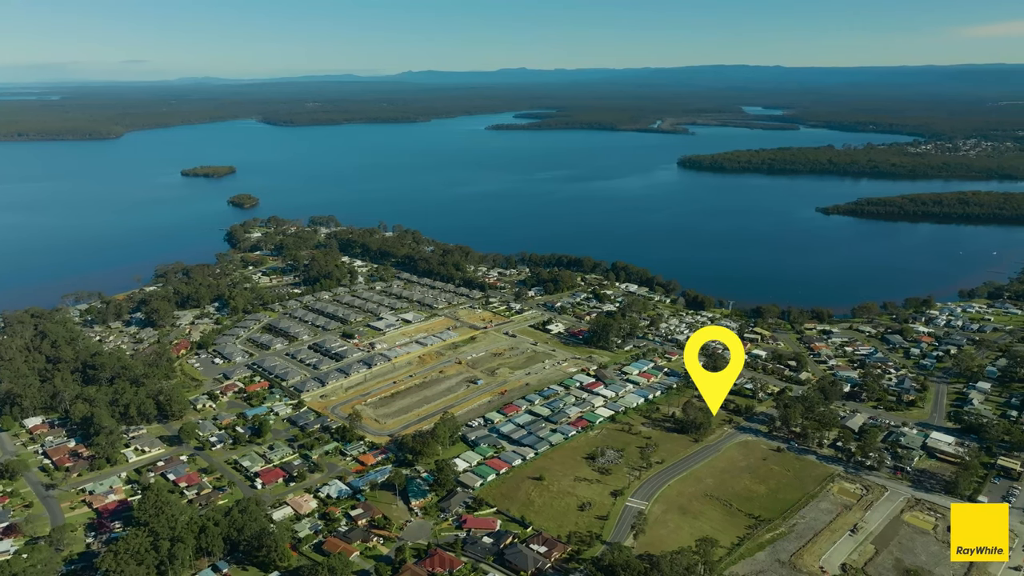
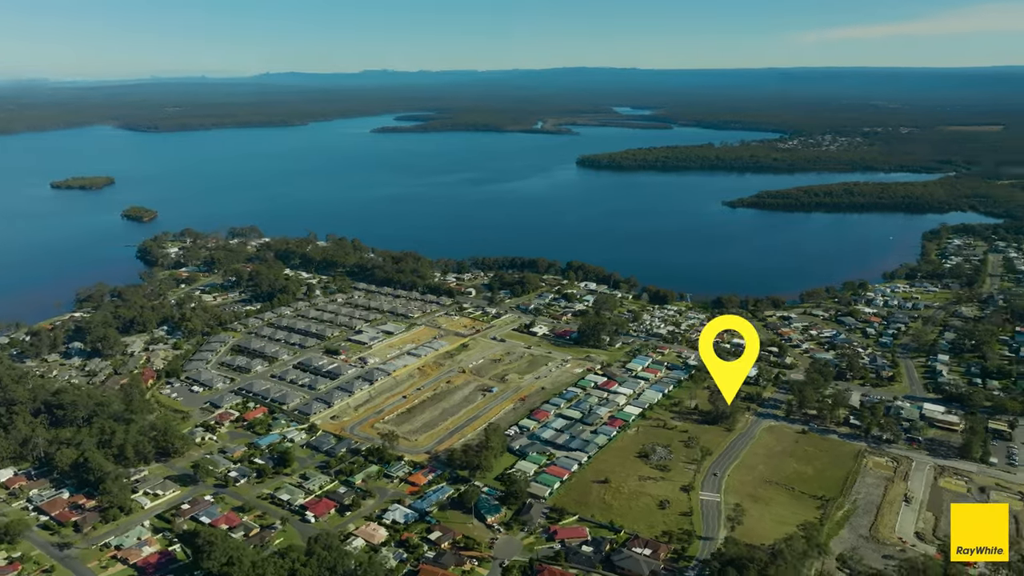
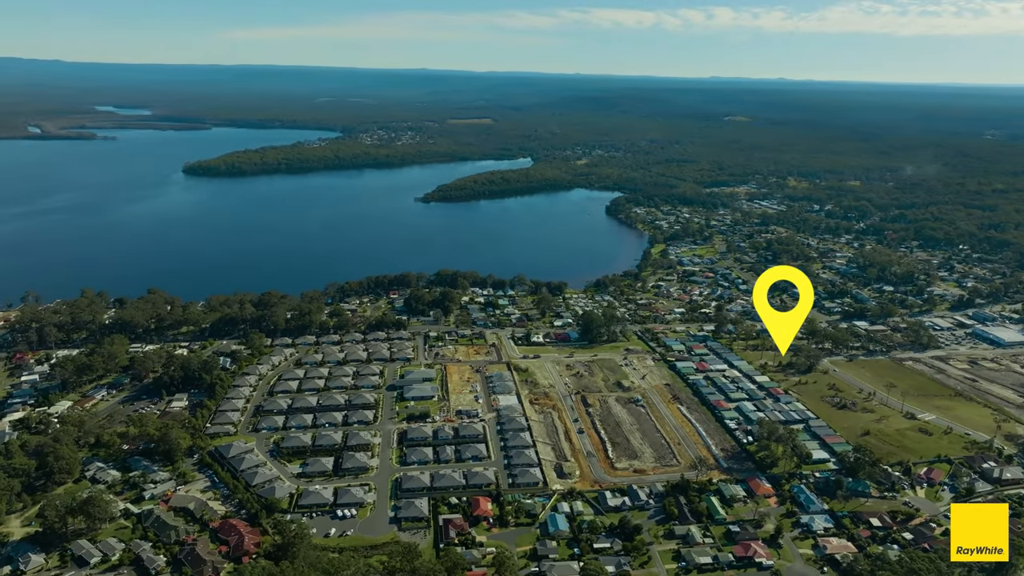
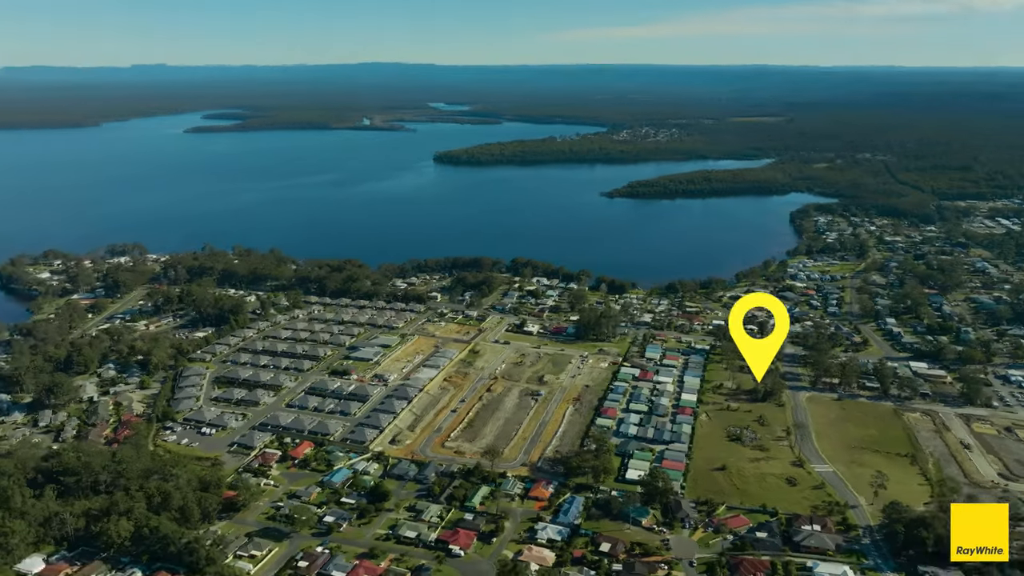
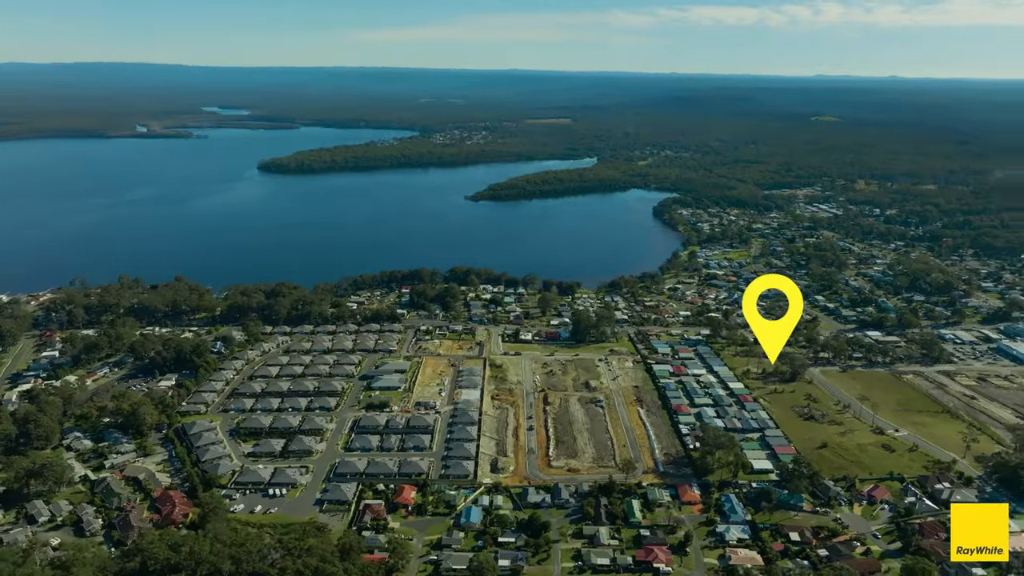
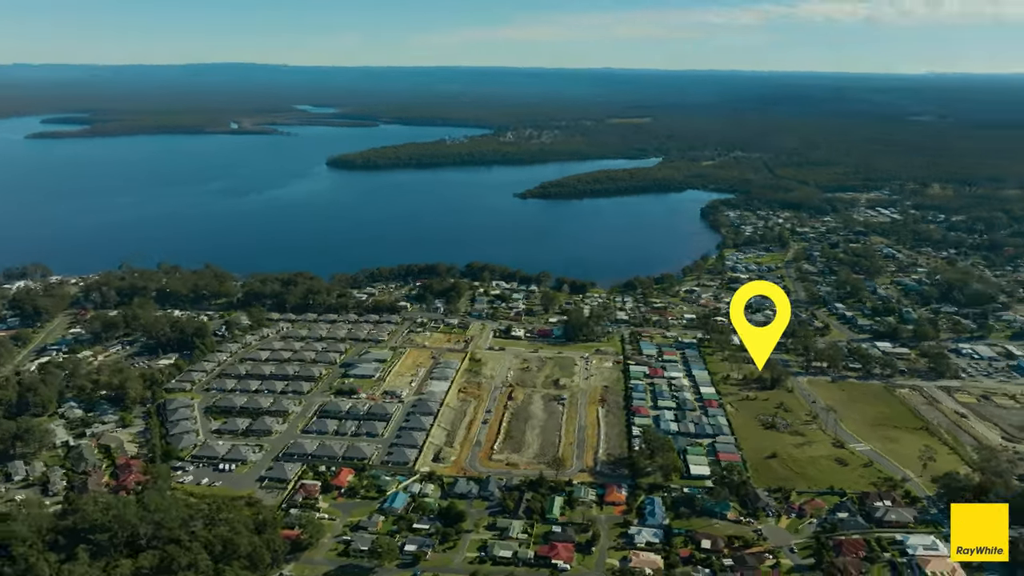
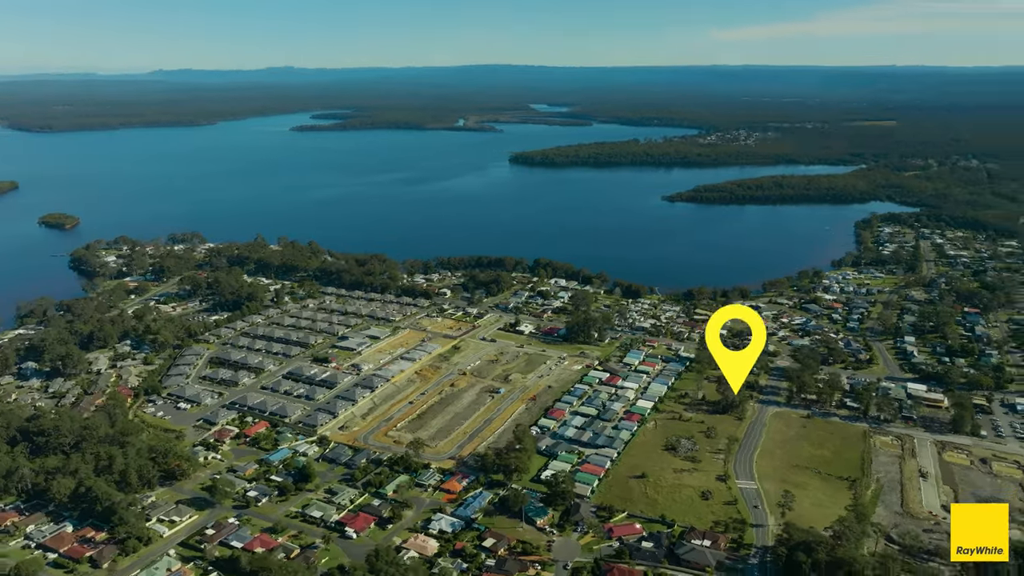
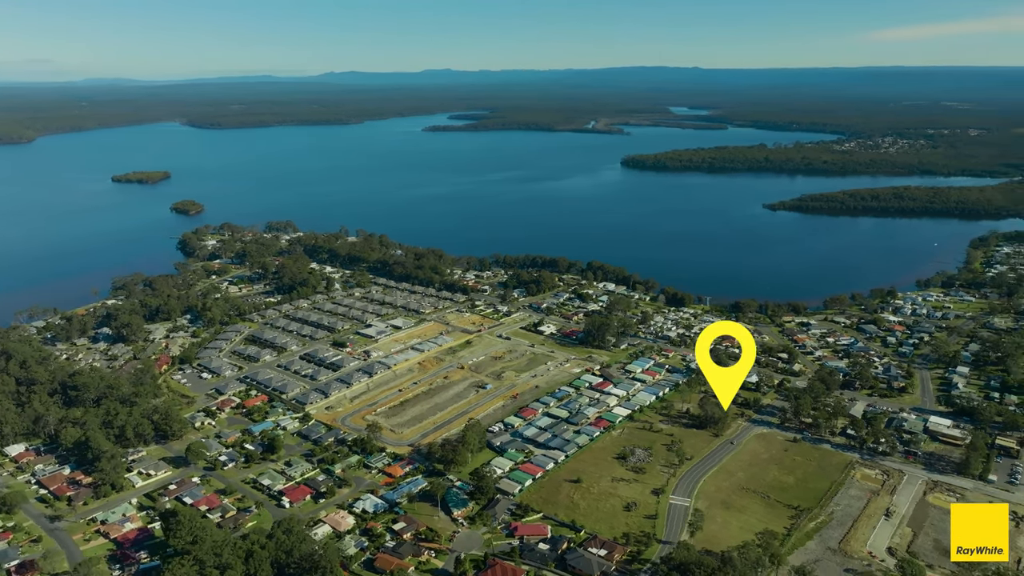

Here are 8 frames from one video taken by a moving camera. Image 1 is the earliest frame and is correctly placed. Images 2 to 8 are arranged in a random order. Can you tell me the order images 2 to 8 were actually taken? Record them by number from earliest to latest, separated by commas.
8, 2, 7, 4, 6, 5, 3
